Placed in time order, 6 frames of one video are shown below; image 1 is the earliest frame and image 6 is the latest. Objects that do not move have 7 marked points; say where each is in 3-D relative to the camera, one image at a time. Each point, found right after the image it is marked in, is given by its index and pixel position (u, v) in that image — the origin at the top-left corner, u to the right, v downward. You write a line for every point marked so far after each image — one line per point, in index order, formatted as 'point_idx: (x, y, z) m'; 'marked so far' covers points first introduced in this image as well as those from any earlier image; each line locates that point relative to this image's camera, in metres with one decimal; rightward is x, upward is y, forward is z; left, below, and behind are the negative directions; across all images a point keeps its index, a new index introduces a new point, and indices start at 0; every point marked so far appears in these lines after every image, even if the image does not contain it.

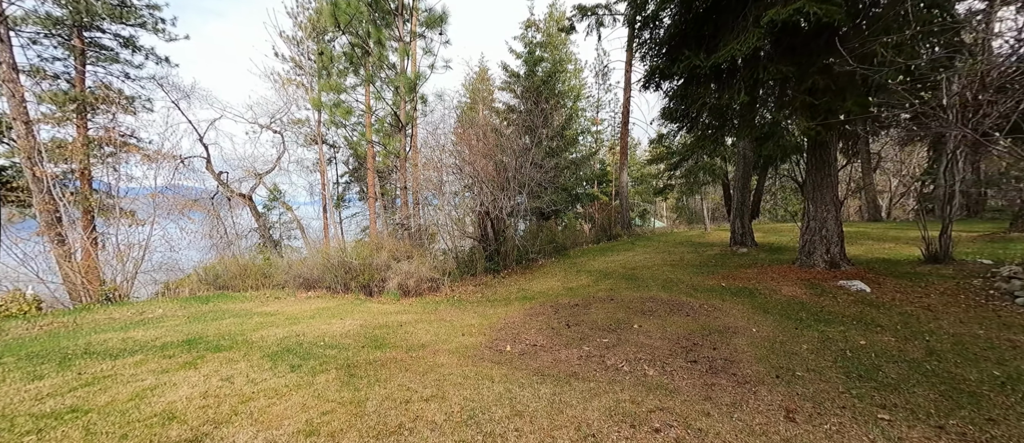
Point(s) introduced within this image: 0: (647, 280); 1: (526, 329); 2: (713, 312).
0: (+2.5, -1.1, +7.8) m
1: (+0.2, -1.3, +5.0) m
2: (+2.6, -1.2, +5.3) m
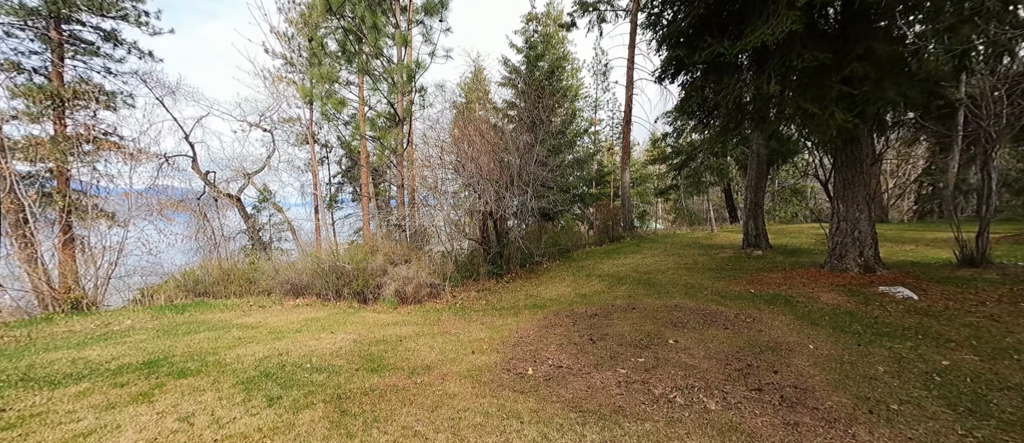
0: (+2.7, -1.1, +7.2) m
1: (+0.4, -1.3, +4.4) m
2: (+2.8, -1.2, +4.7) m
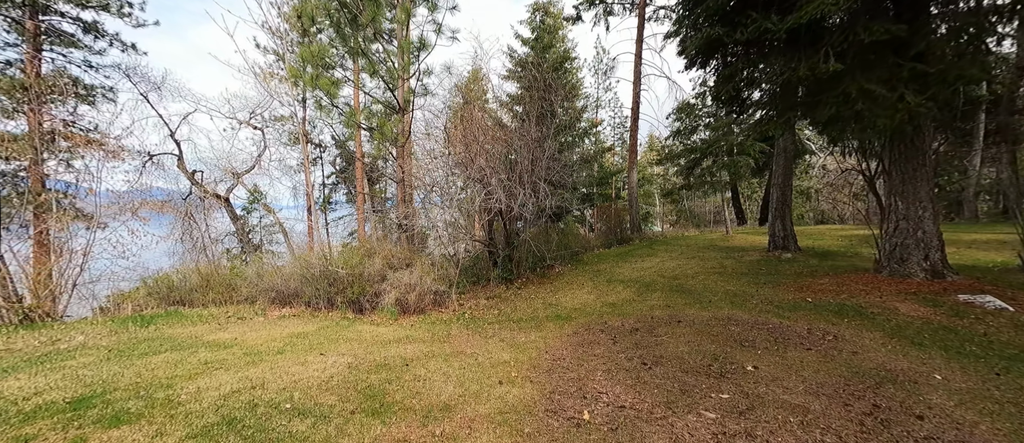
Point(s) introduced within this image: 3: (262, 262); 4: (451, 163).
0: (+2.9, -1.1, +6.3) m
1: (+0.7, -1.3, +3.5) m
2: (+3.1, -1.1, +3.8) m
3: (-4.9, -0.8, +8.2) m
4: (-1.1, +1.1, +7.8) m
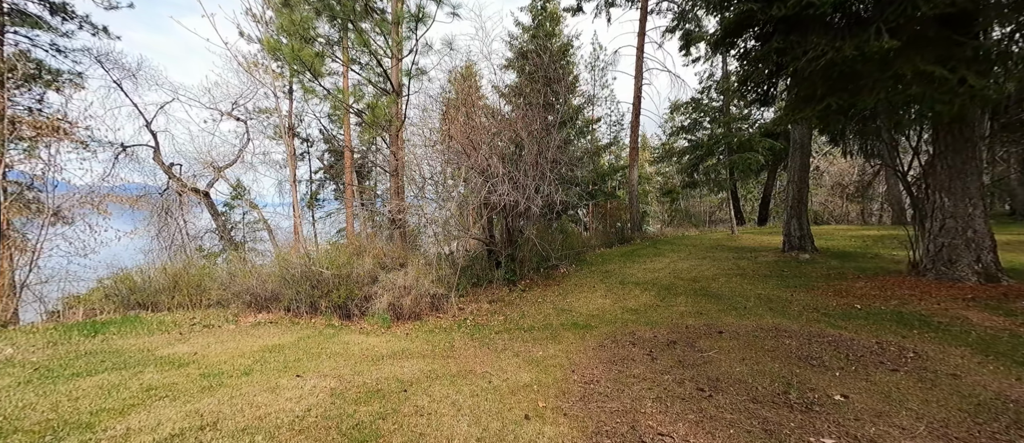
0: (+3.1, -1.1, +5.7) m
1: (+0.9, -1.2, +2.8) m
2: (+3.2, -1.1, +3.2) m
3: (-4.8, -0.7, +7.3) m
4: (-1.0, +1.2, +7.0) m
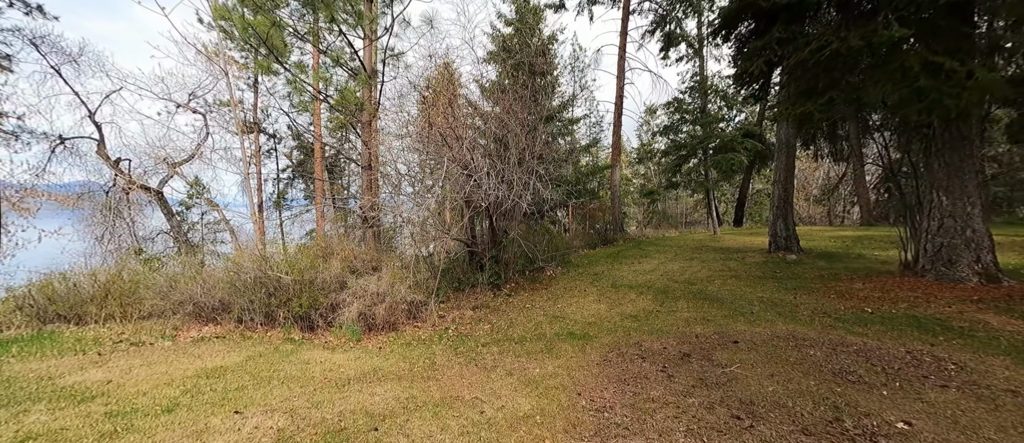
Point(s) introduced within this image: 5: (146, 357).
0: (+2.9, -1.0, +5.3) m
1: (+0.9, -1.2, +2.3) m
2: (+3.2, -1.1, +2.8) m
3: (-5.1, -0.7, +6.5) m
4: (-1.3, +1.2, +6.4) m
5: (-3.2, -1.2, +3.5) m
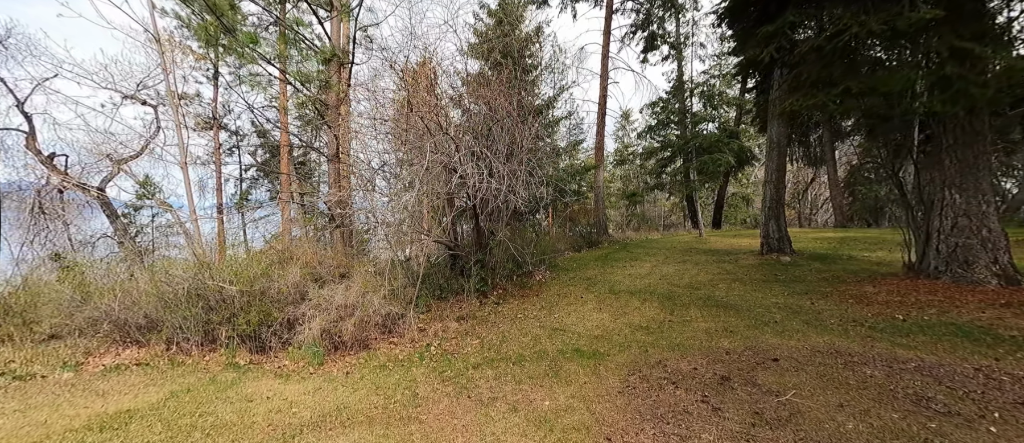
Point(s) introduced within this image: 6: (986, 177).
0: (+2.8, -1.0, +4.8) m
1: (+0.9, -1.1, +1.6) m
2: (+3.2, -1.0, +2.3) m
3: (-5.2, -0.7, +5.5) m
4: (-1.4, +1.2, +5.7) m
5: (-3.2, -1.2, +2.6) m
6: (+6.5, +0.6, +5.7) m
